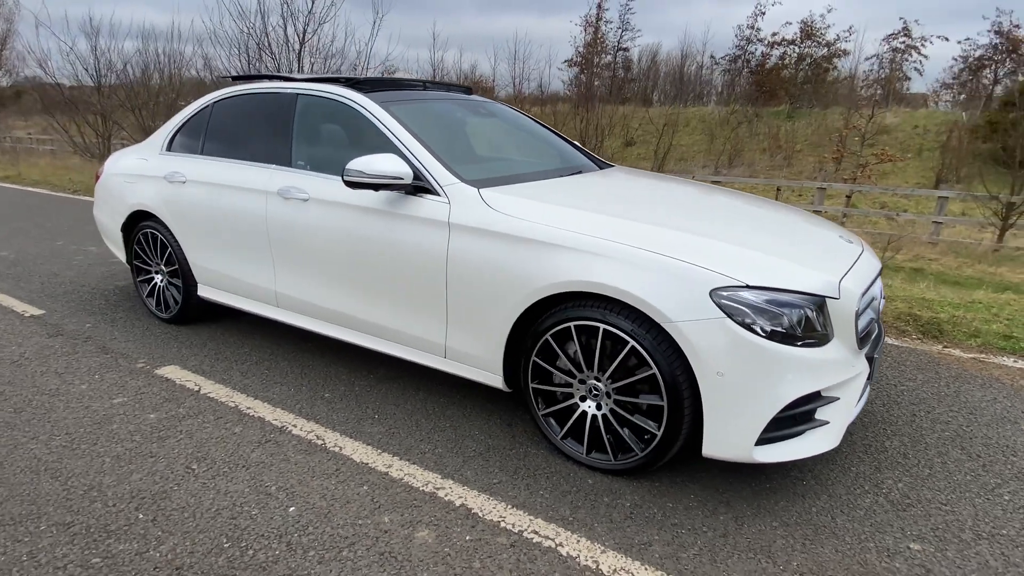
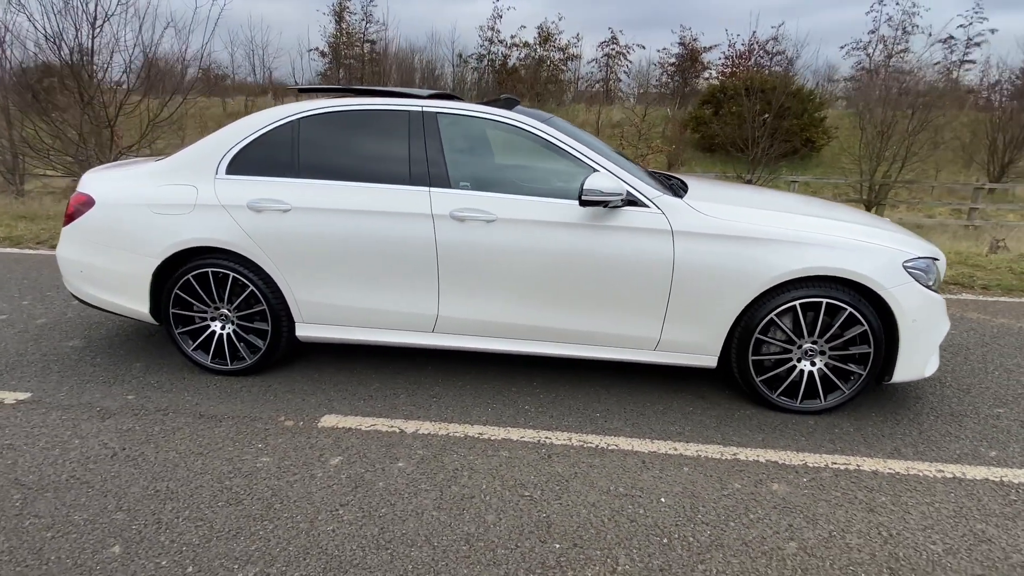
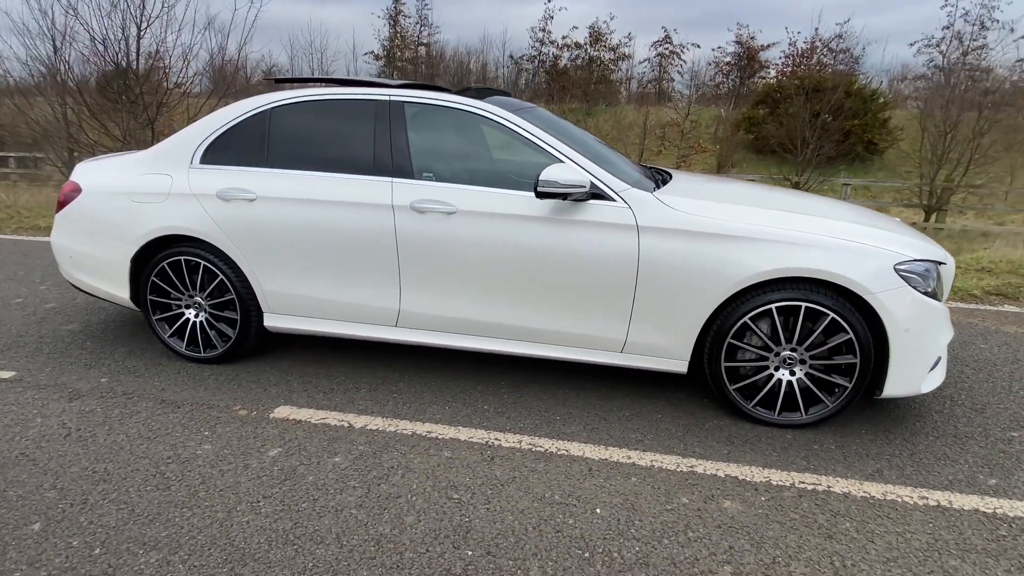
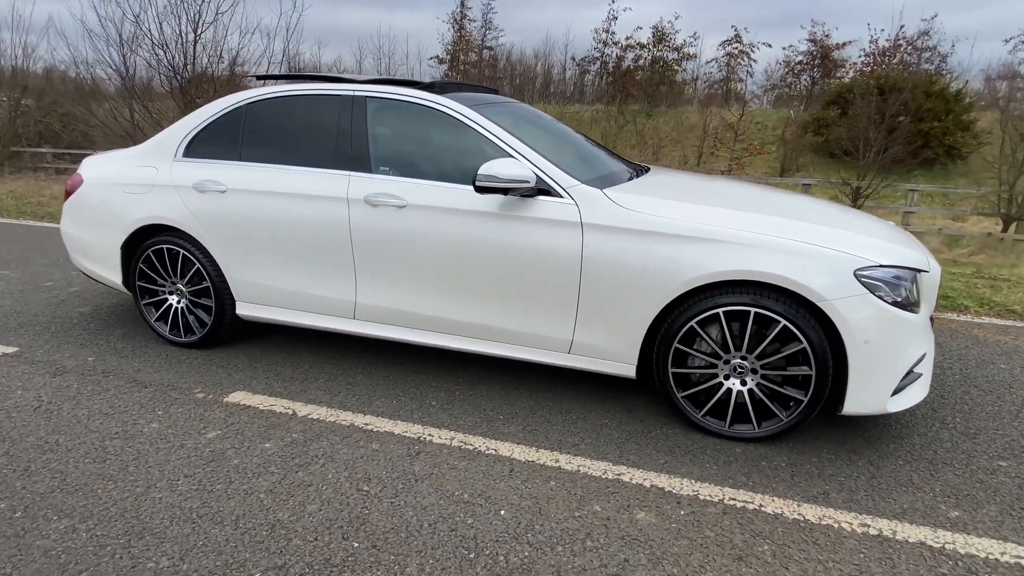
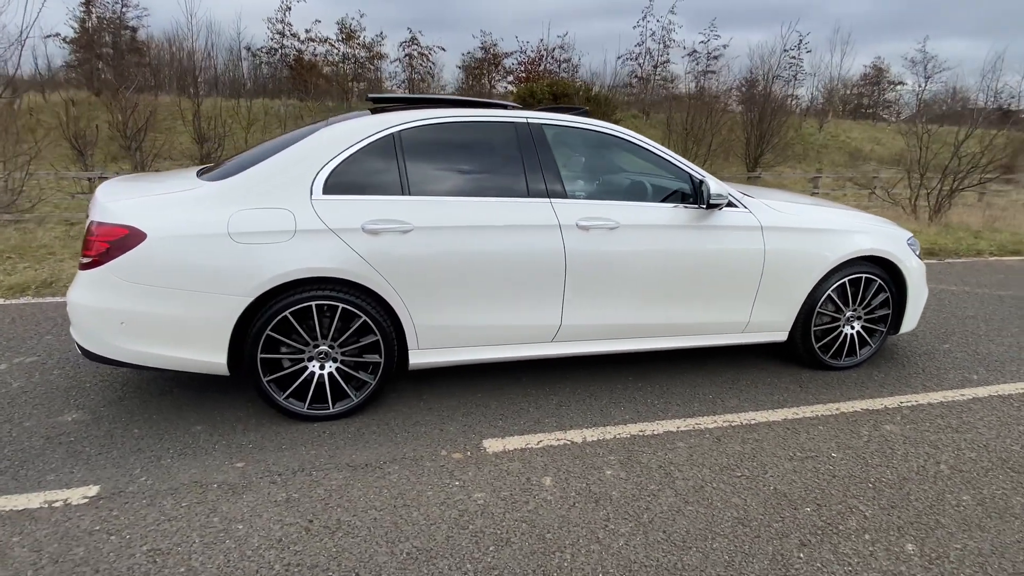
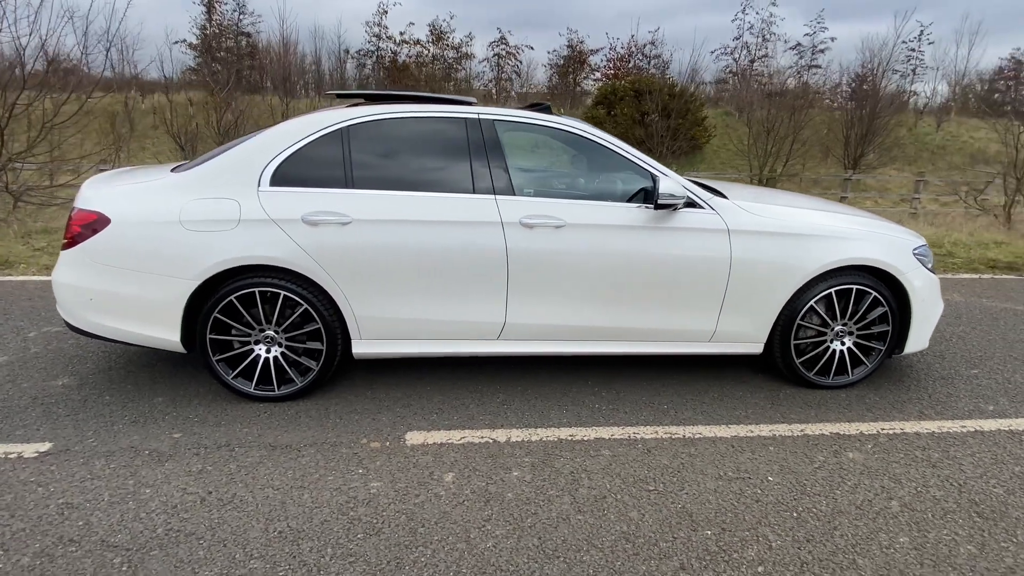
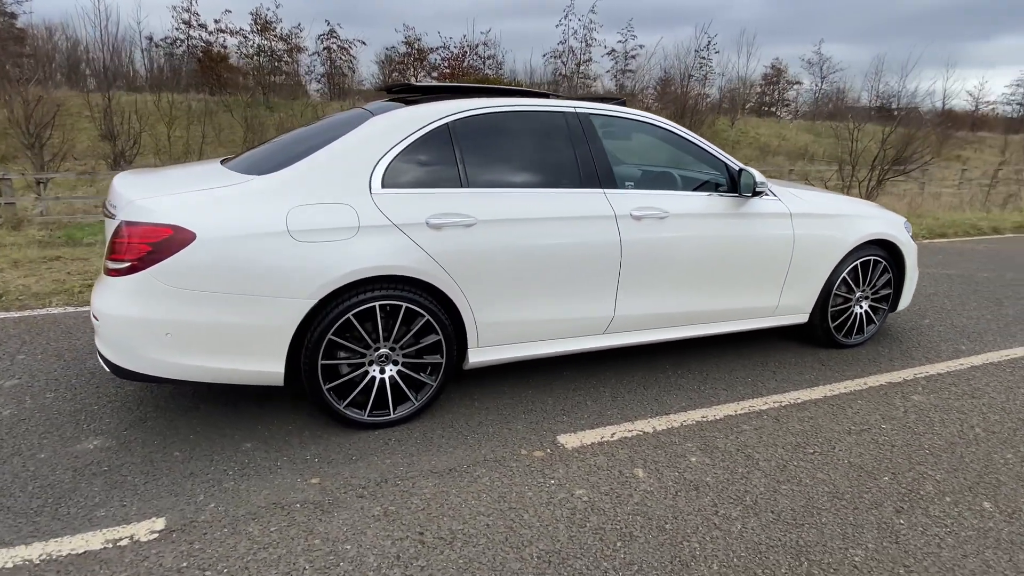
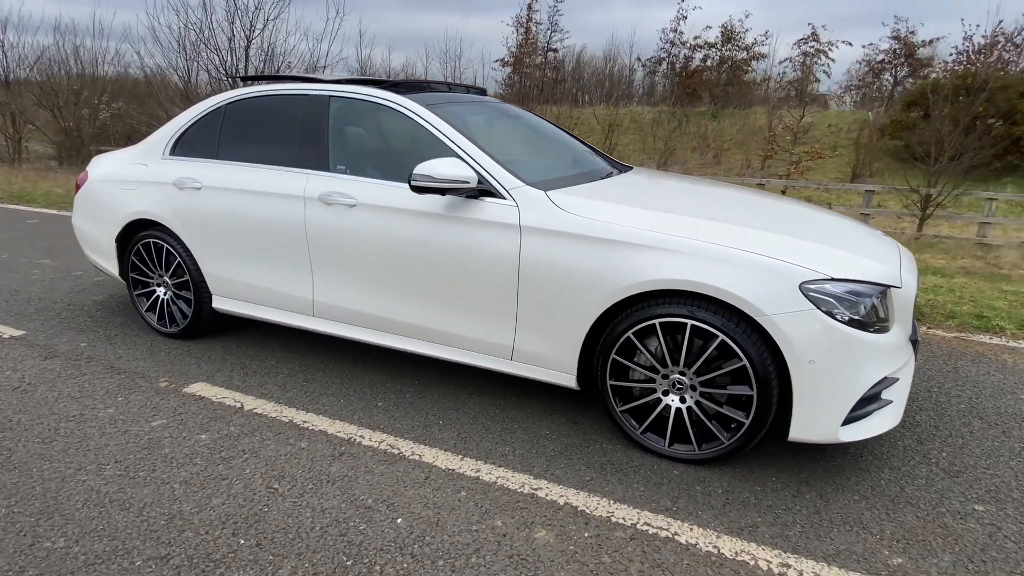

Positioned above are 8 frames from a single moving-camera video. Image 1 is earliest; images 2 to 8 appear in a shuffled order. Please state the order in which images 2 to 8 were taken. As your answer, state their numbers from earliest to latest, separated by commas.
8, 4, 3, 2, 6, 5, 7
